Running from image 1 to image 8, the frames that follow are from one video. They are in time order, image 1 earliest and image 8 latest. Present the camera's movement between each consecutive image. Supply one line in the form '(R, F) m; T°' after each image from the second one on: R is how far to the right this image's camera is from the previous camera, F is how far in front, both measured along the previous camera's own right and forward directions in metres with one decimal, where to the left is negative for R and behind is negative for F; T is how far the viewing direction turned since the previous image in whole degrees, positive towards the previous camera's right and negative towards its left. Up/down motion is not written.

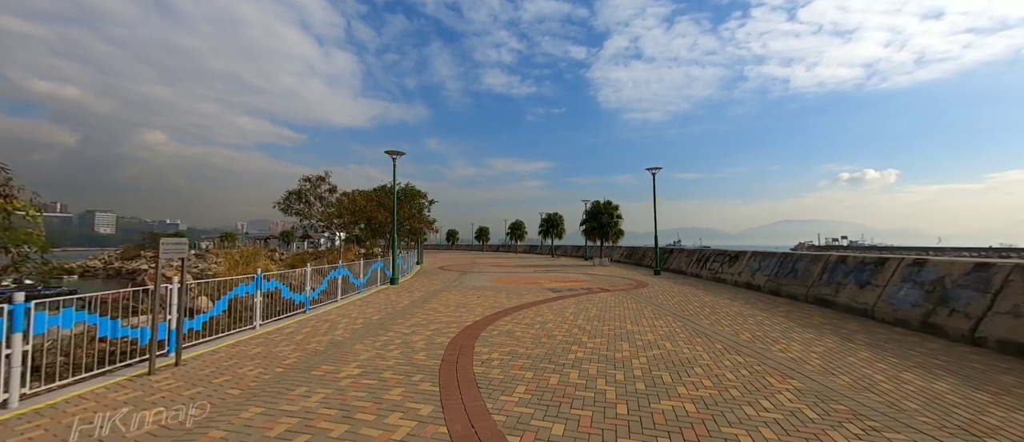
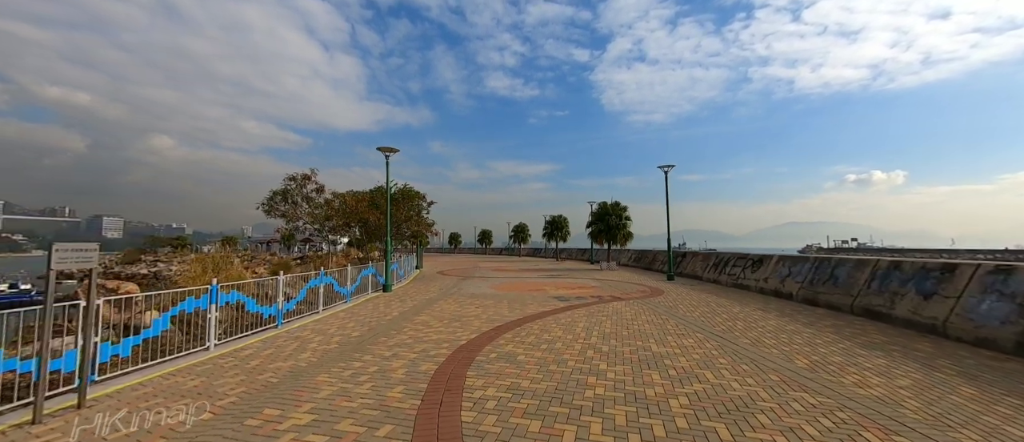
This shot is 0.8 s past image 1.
(0.0, +1.2) m; -1°
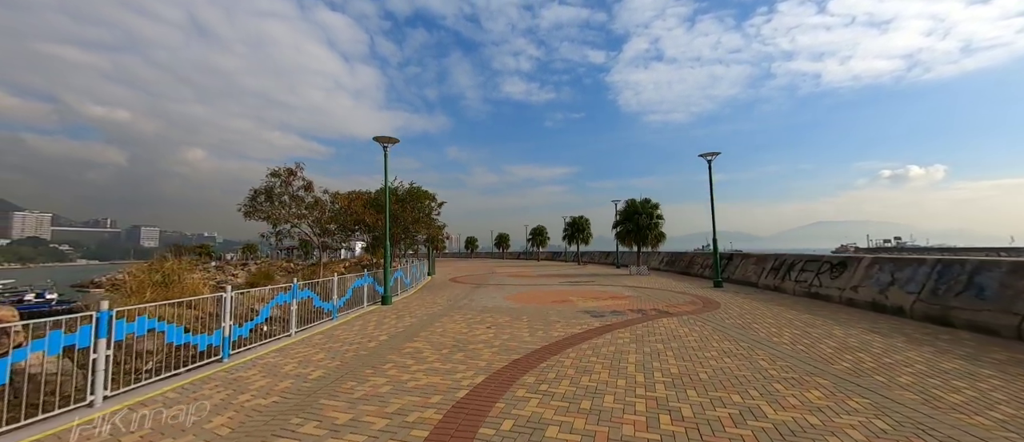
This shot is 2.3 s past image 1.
(0.0, +2.1) m; -3°
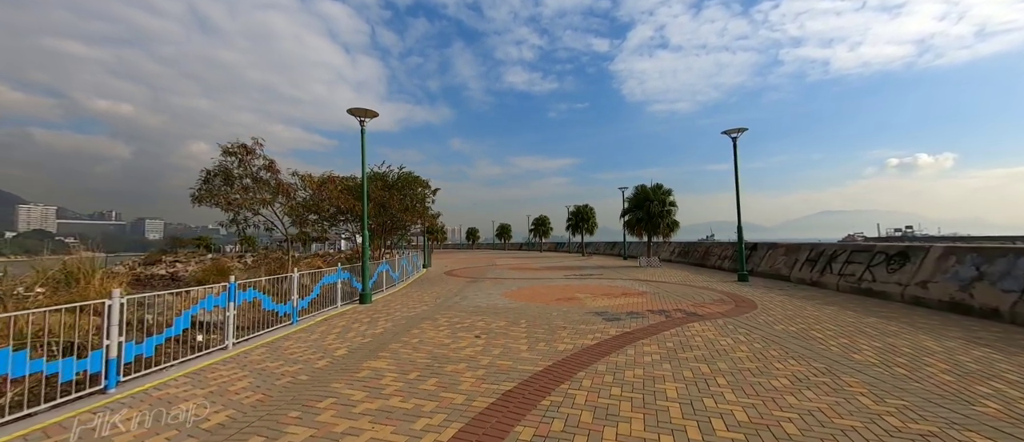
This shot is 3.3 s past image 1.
(+0.2, +1.6) m; 0°
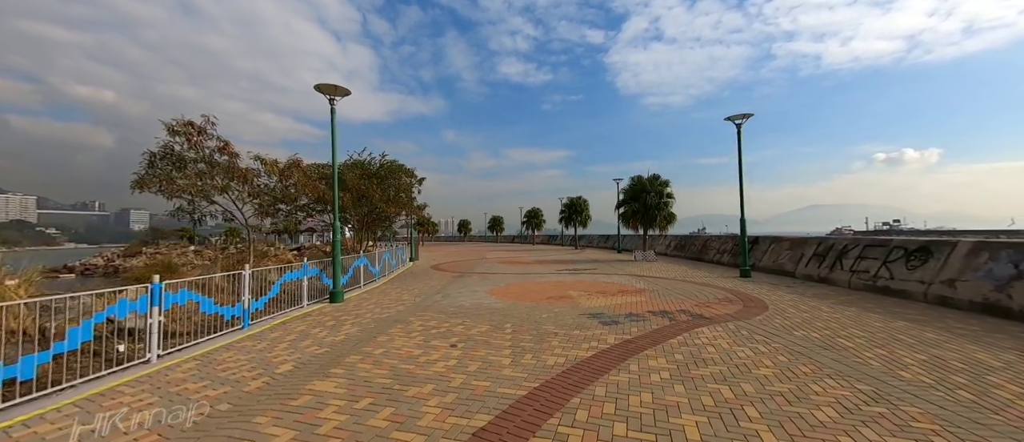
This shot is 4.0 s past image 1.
(+0.2, +0.9) m; +1°
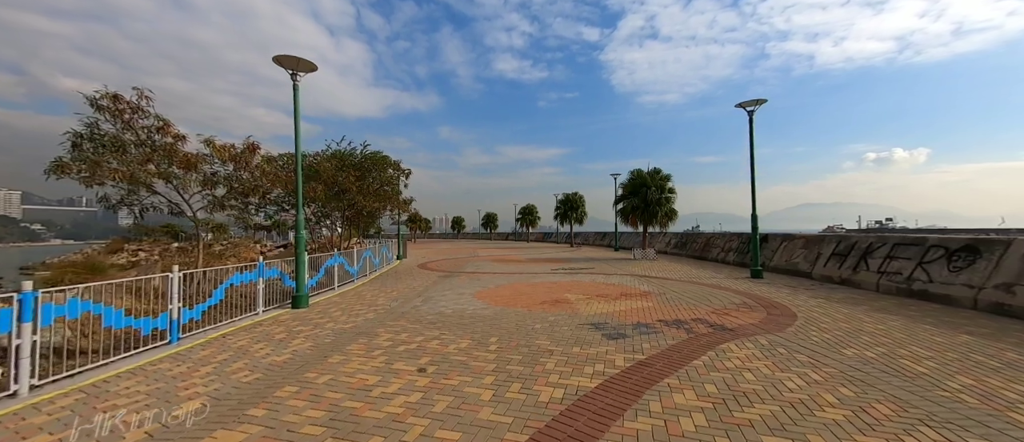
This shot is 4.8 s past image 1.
(+0.1, +1.1) m; +1°
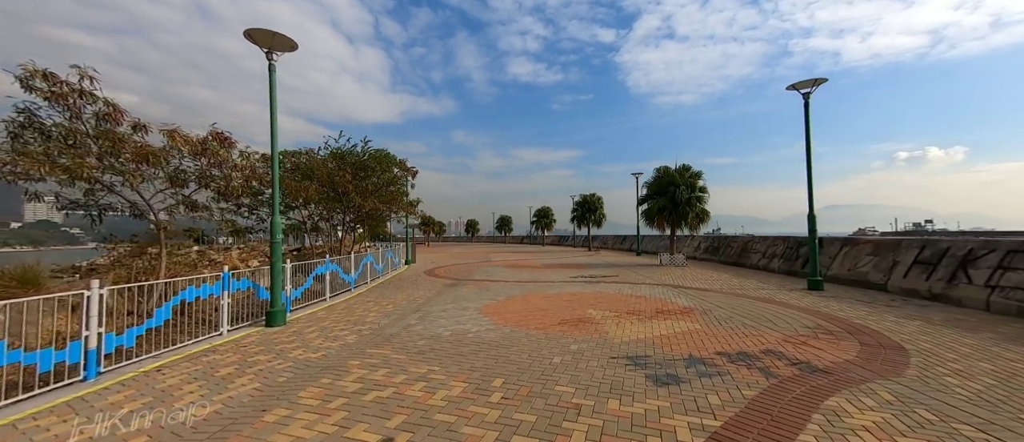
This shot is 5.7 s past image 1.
(+0.1, +1.4) m; -2°
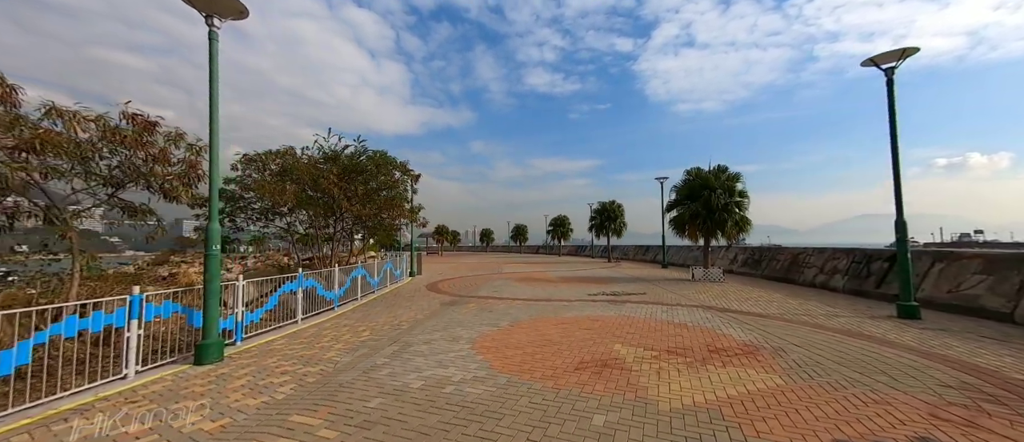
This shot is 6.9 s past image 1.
(+0.2, +1.7) m; -3°
